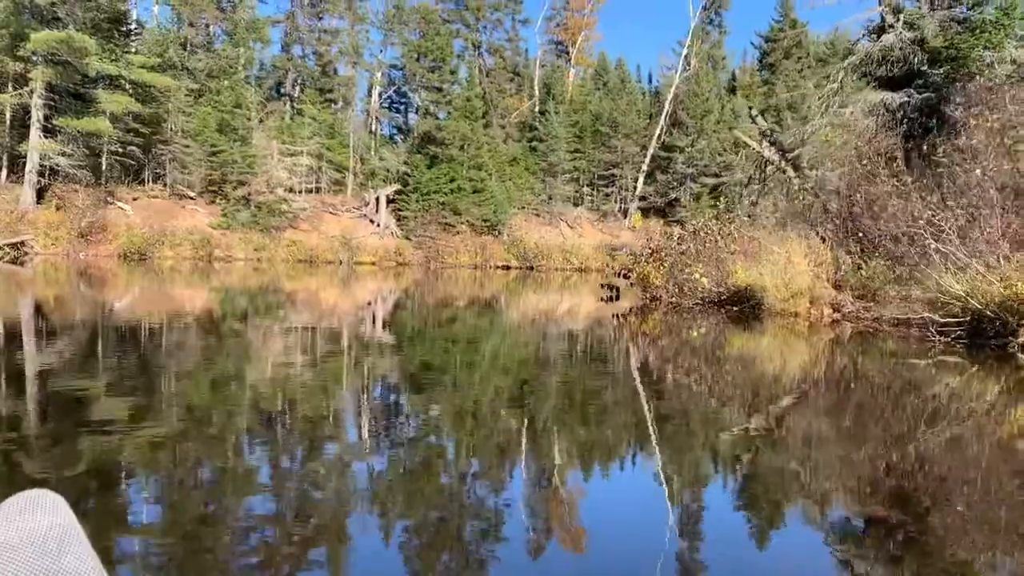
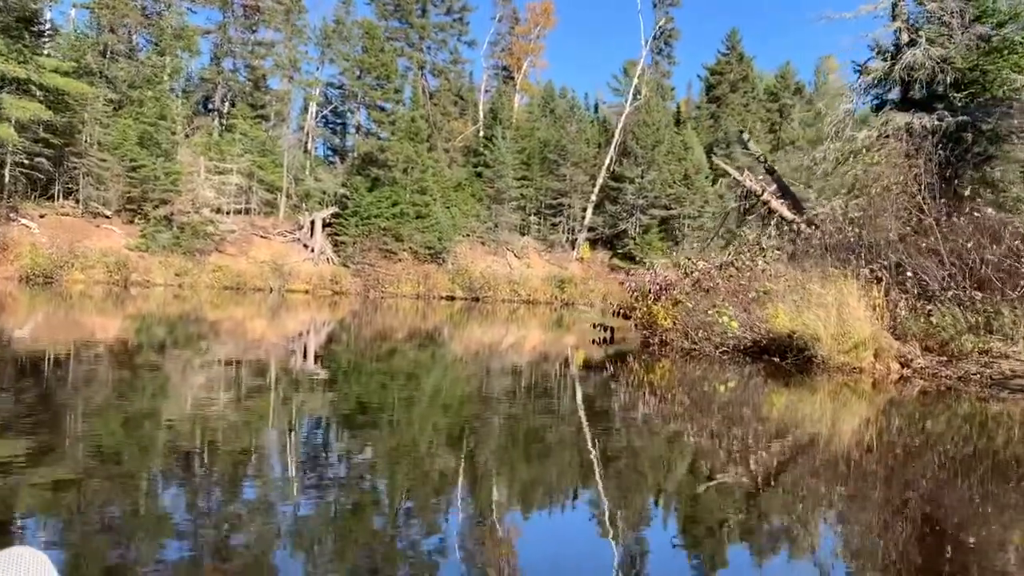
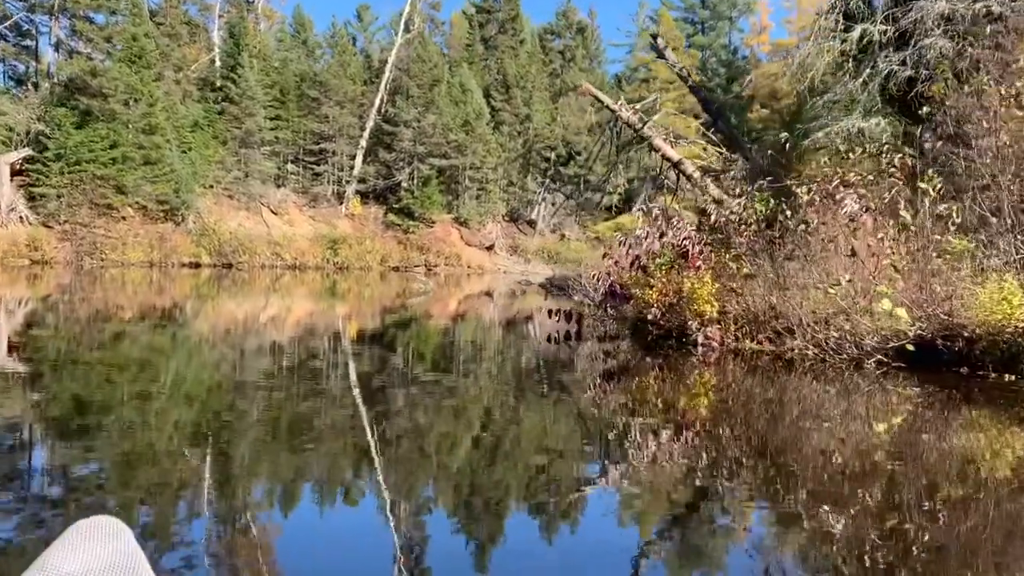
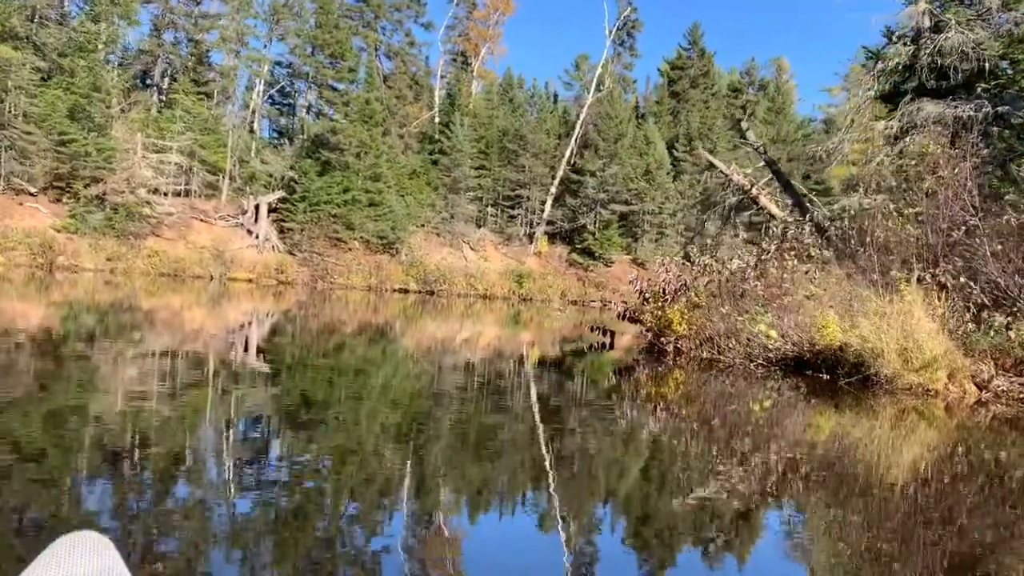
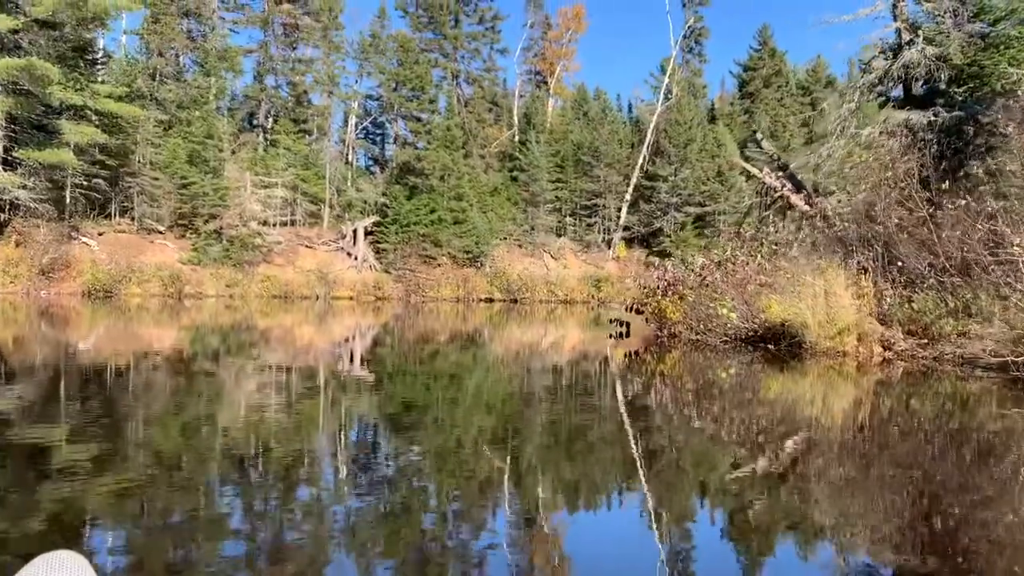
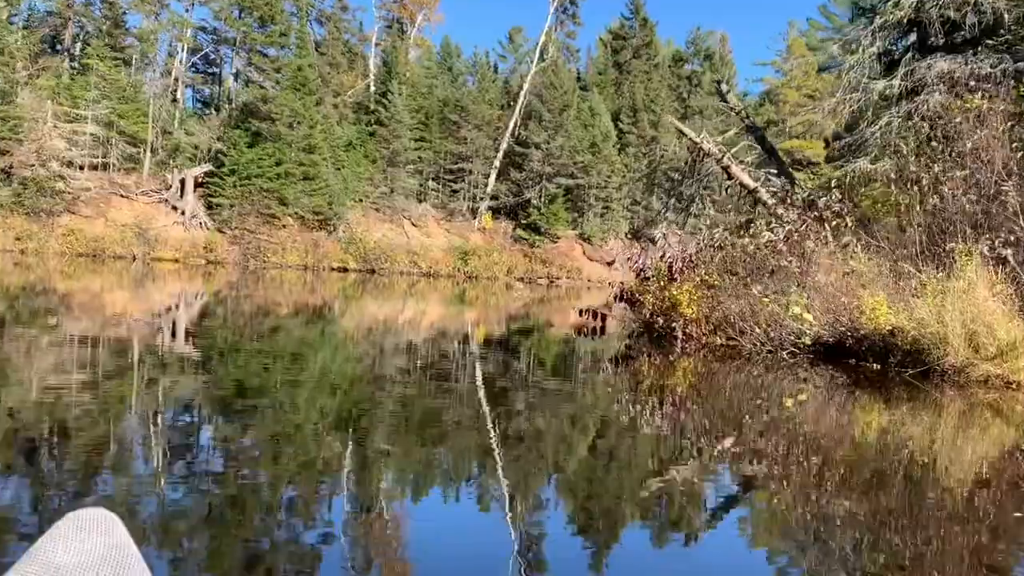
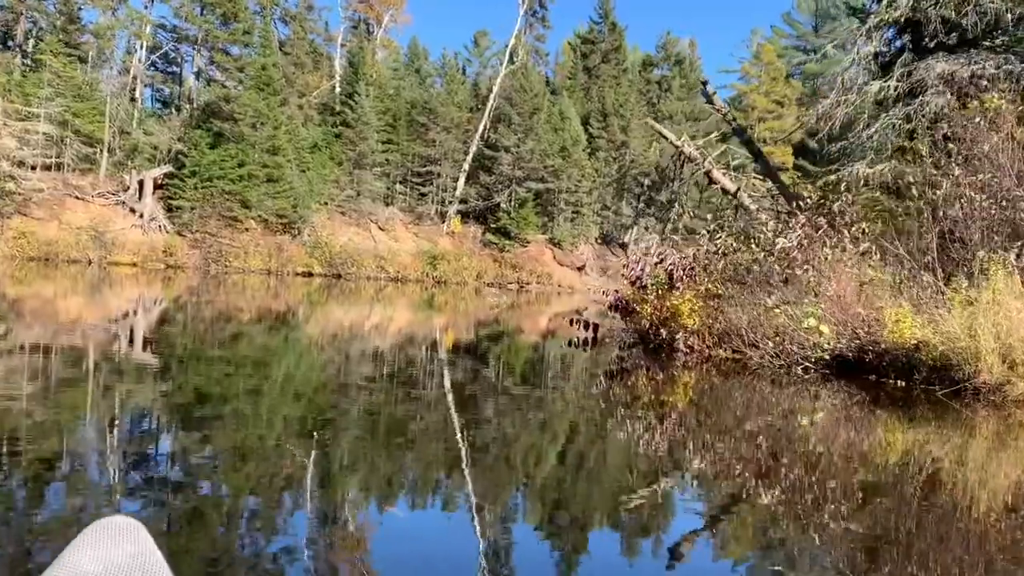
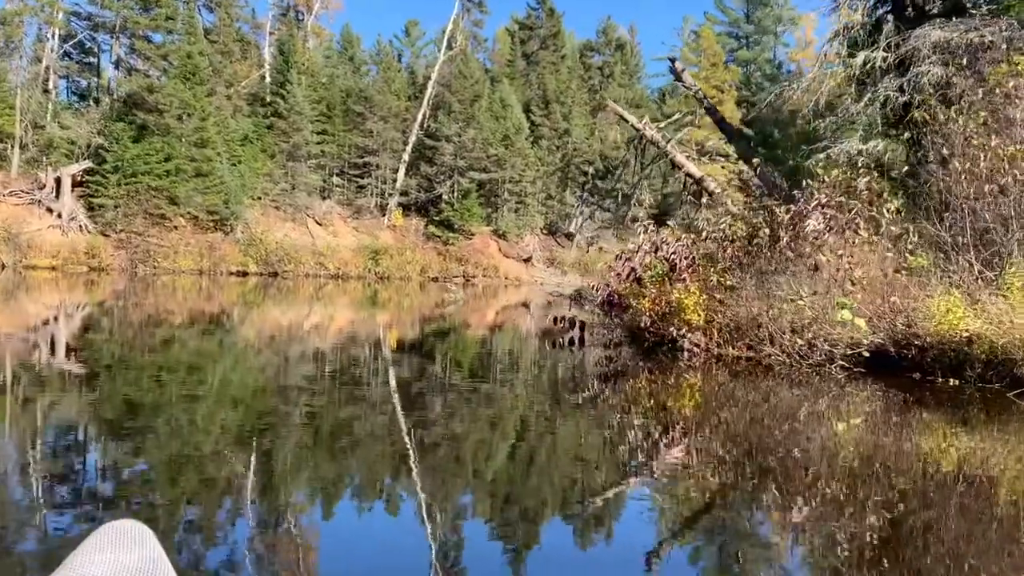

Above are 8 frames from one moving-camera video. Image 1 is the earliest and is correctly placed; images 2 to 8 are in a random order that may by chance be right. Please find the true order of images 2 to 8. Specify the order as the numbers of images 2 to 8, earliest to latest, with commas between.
5, 2, 4, 6, 7, 8, 3
